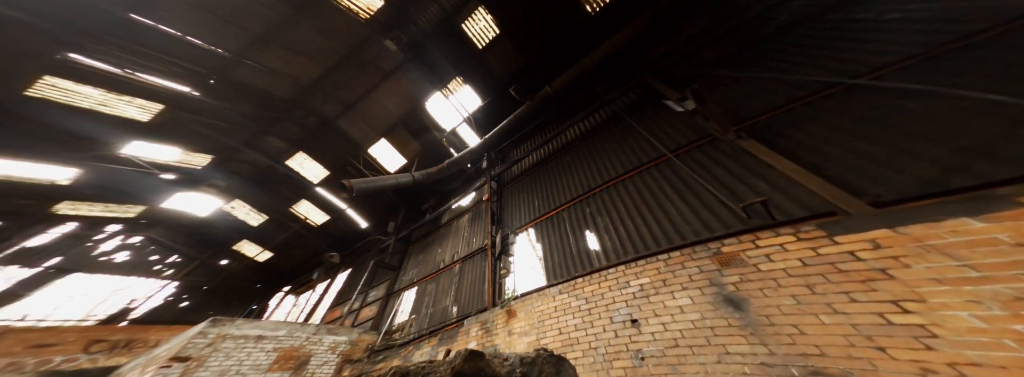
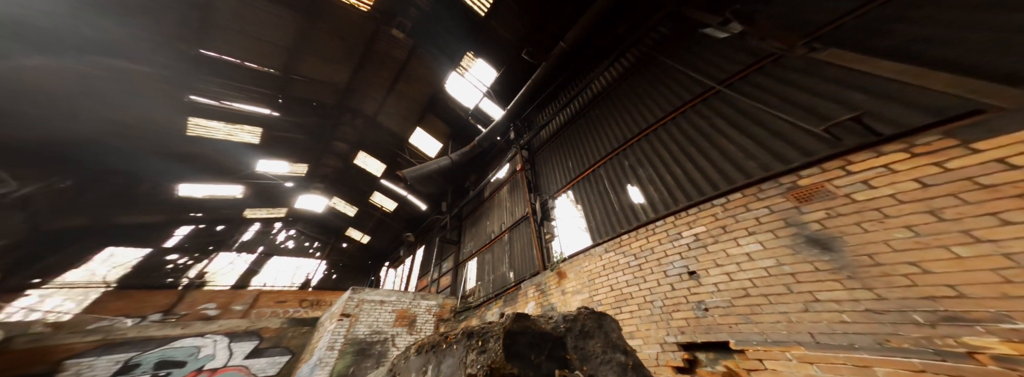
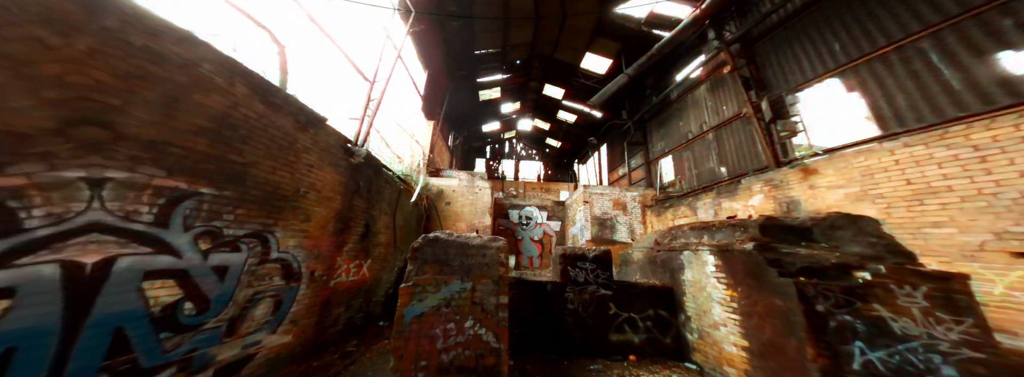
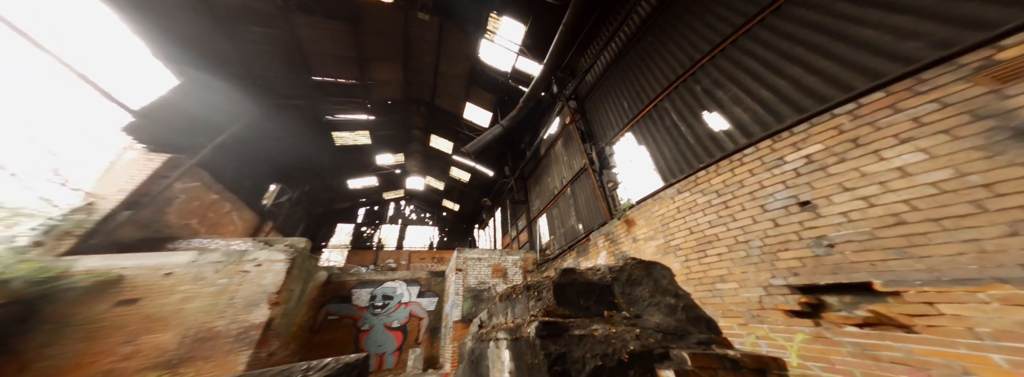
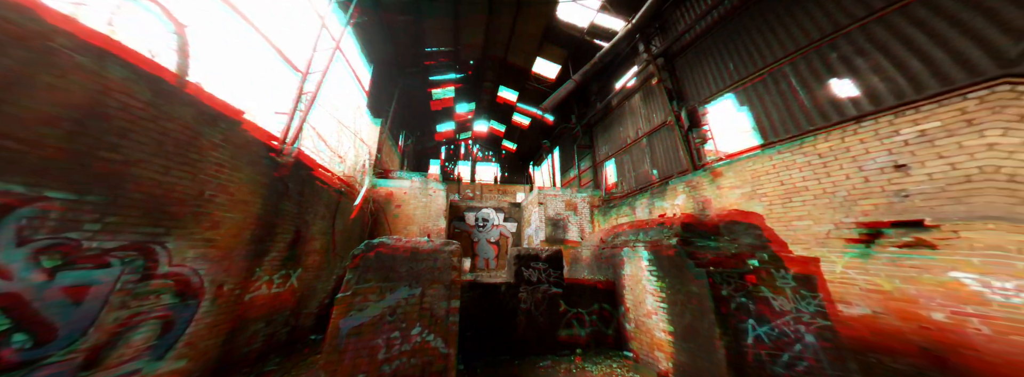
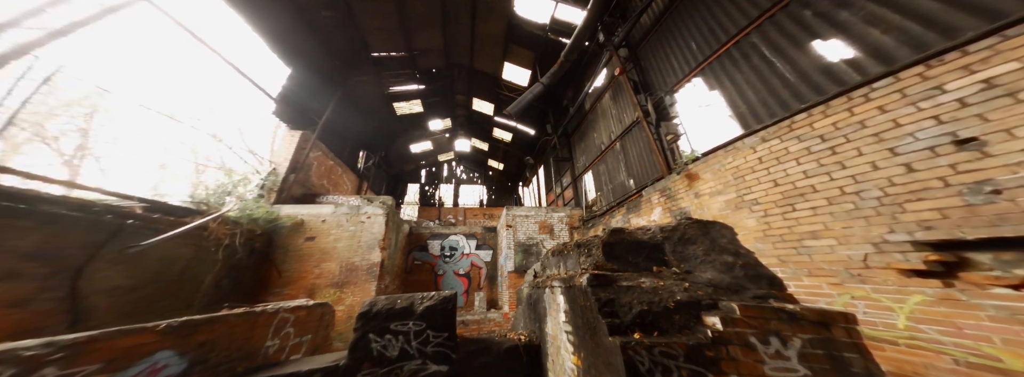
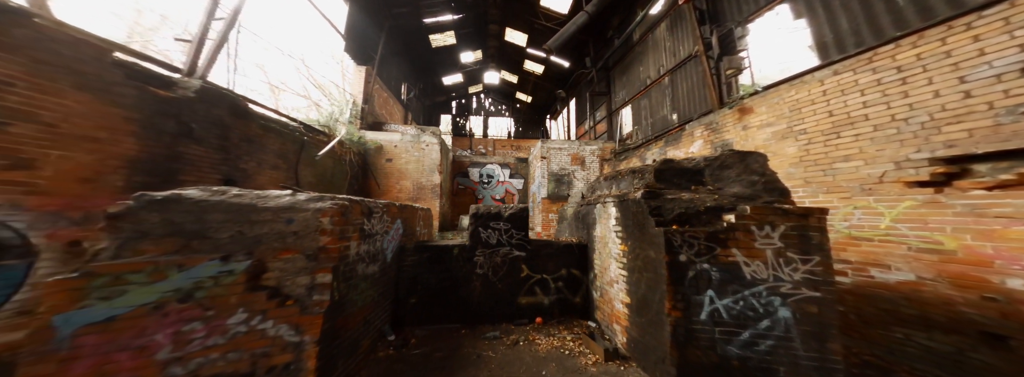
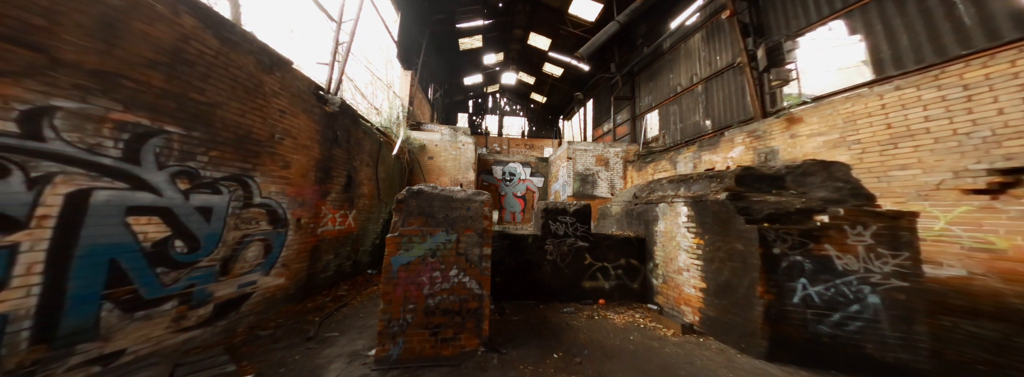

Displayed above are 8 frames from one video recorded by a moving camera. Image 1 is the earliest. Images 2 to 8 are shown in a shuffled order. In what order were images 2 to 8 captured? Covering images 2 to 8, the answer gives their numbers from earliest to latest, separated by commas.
2, 4, 6, 7, 5, 3, 8
